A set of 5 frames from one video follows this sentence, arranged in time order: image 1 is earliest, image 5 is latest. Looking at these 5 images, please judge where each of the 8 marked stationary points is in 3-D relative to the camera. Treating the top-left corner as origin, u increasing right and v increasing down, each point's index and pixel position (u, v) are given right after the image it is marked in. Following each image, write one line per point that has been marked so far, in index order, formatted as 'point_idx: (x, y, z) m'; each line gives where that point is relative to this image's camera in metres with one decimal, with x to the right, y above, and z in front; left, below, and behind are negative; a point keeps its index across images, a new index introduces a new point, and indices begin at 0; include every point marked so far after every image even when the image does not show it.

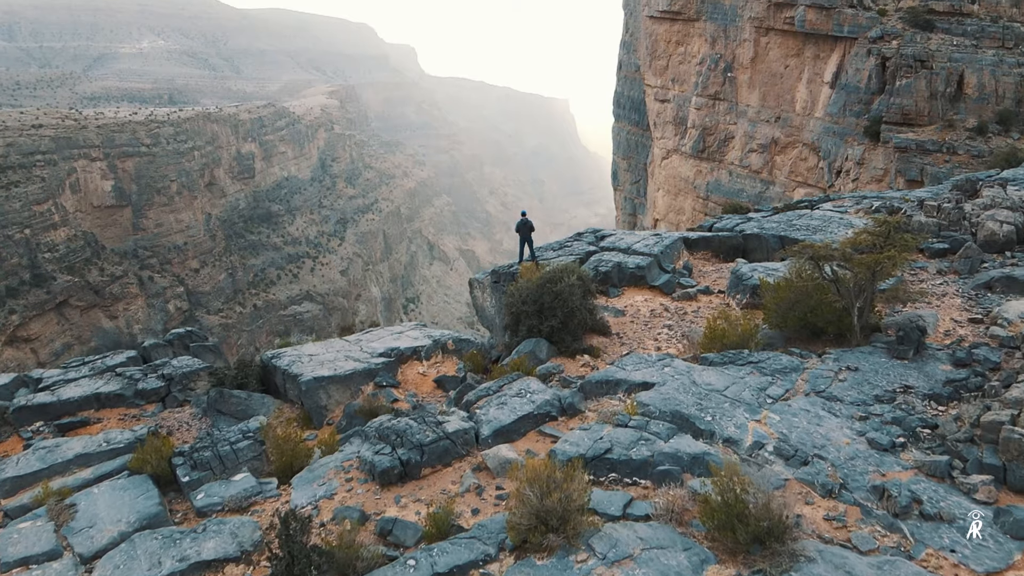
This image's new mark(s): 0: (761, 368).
0: (+3.4, -1.1, +8.7) m
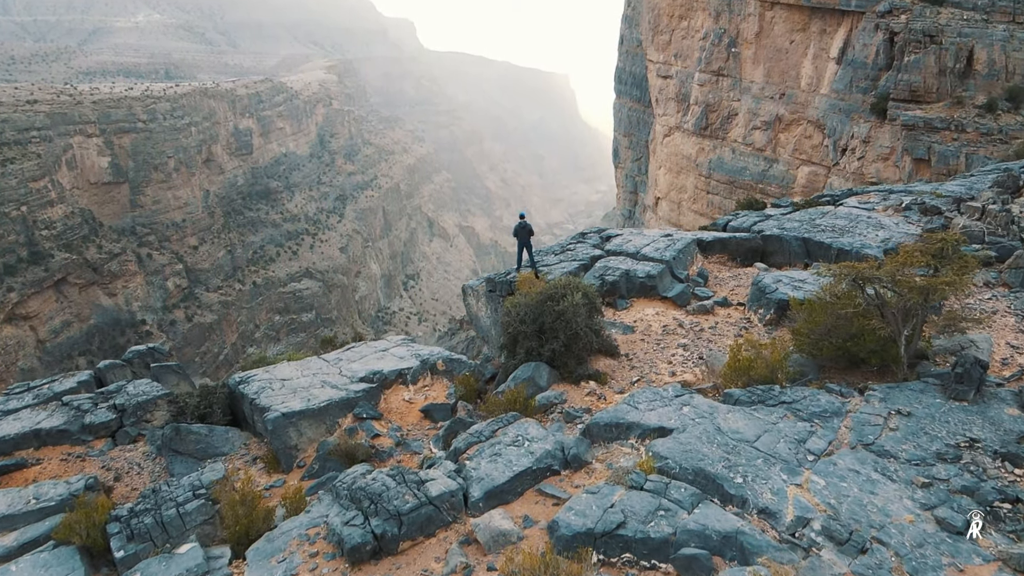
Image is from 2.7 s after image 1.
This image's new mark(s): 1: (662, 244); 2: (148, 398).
0: (+3.3, -1.4, +7.5) m
1: (+3.1, +0.9, +13.5) m
2: (-5.5, -1.7, +9.6) m
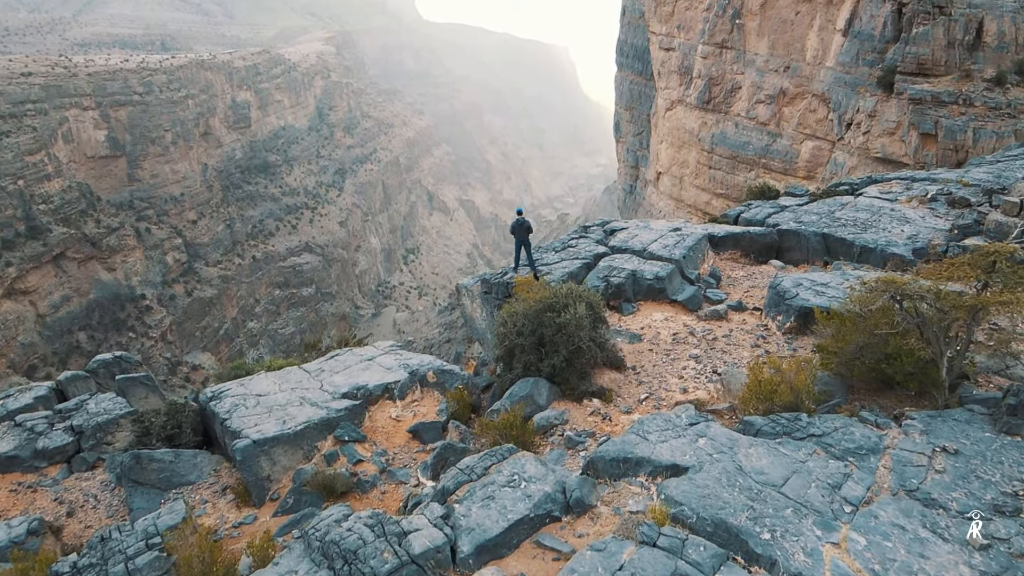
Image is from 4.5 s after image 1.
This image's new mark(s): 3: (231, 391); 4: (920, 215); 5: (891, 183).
0: (+3.3, -1.6, +6.7) m
1: (+3.1, +0.9, +12.5) m
2: (-5.5, -1.8, +8.8) m
3: (-4.1, -1.5, +9.4) m
4: (+8.0, +1.4, +12.7) m
5: (+8.9, +2.5, +15.2) m
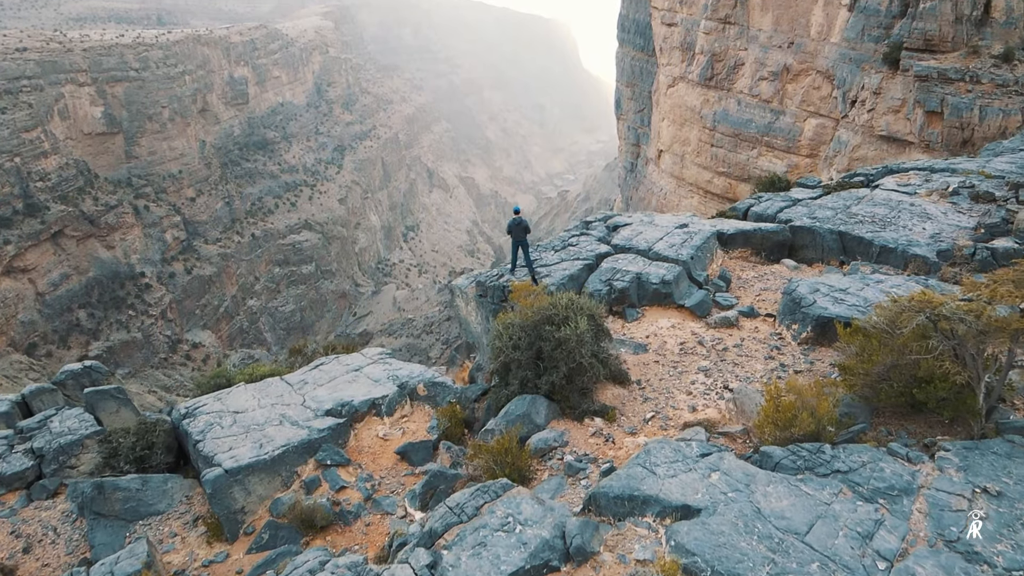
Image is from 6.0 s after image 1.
0: (+3.2, -1.9, +6.0) m
1: (+3.0, +0.9, +11.8) m
2: (-5.6, -1.9, +8.2) m
3: (-4.1, -1.6, +8.7) m
4: (+8.0, +1.4, +12.0) m
5: (+8.9, +2.6, +14.4) m
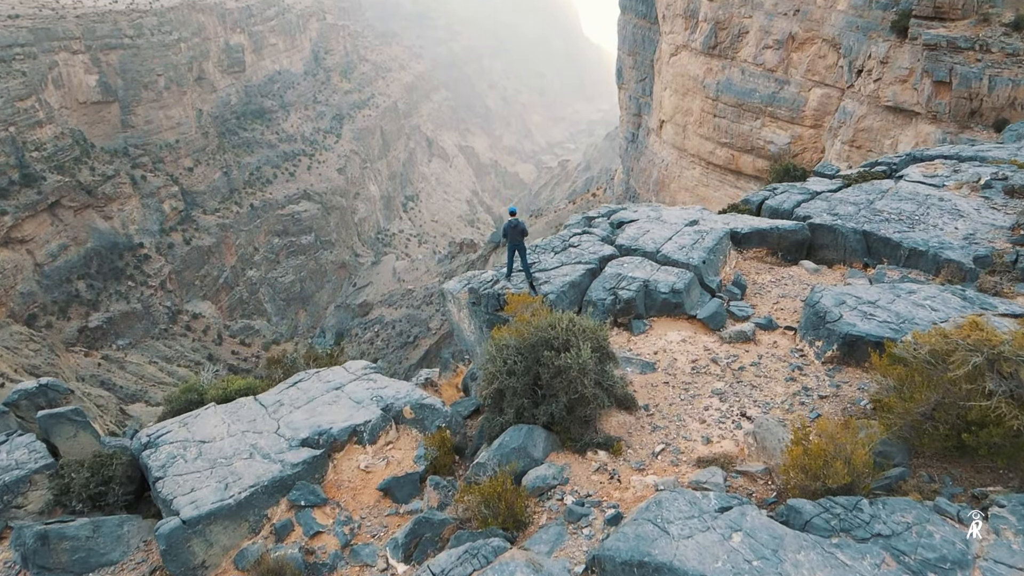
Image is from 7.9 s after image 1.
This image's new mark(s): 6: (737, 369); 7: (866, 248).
0: (+3.1, -2.2, +5.2) m
1: (+3.0, +0.9, +10.9) m
2: (-5.6, -2.1, +7.4) m
3: (-4.2, -1.8, +7.9) m
4: (+7.9, +1.4, +11.0) m
5: (+8.8, +2.6, +13.4) m
6: (+2.9, -1.1, +8.4) m
7: (+5.8, +0.7, +10.5) m
